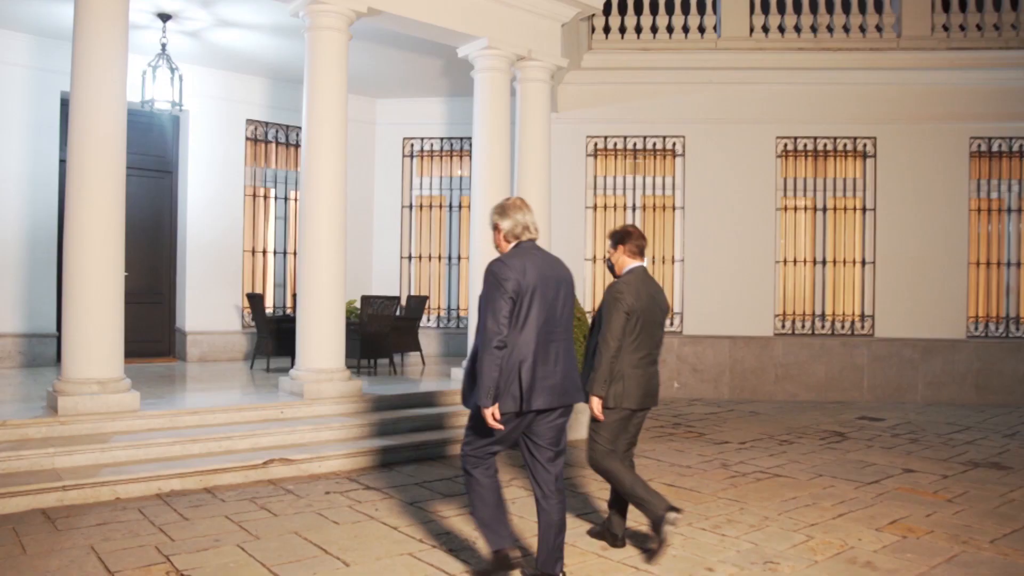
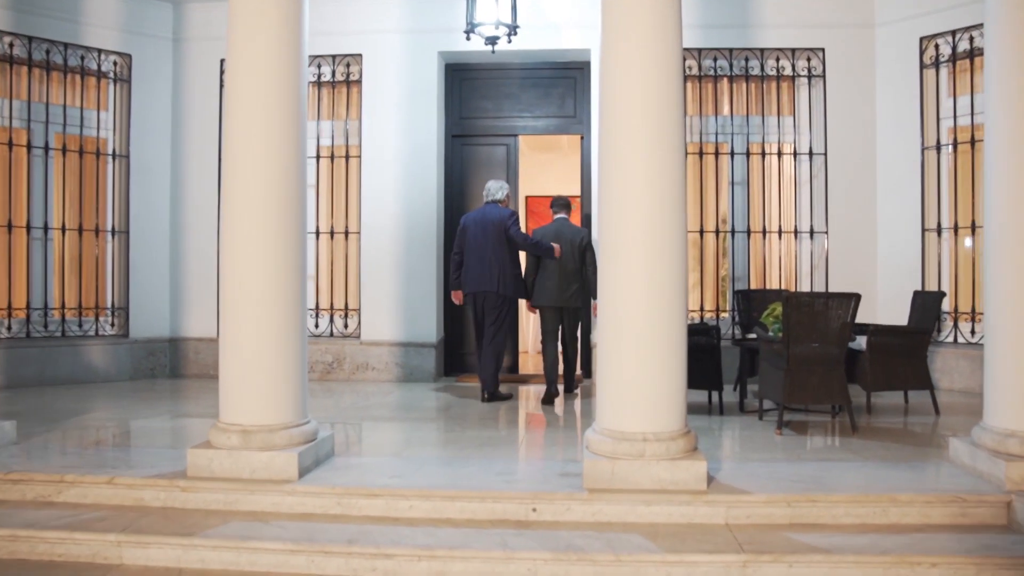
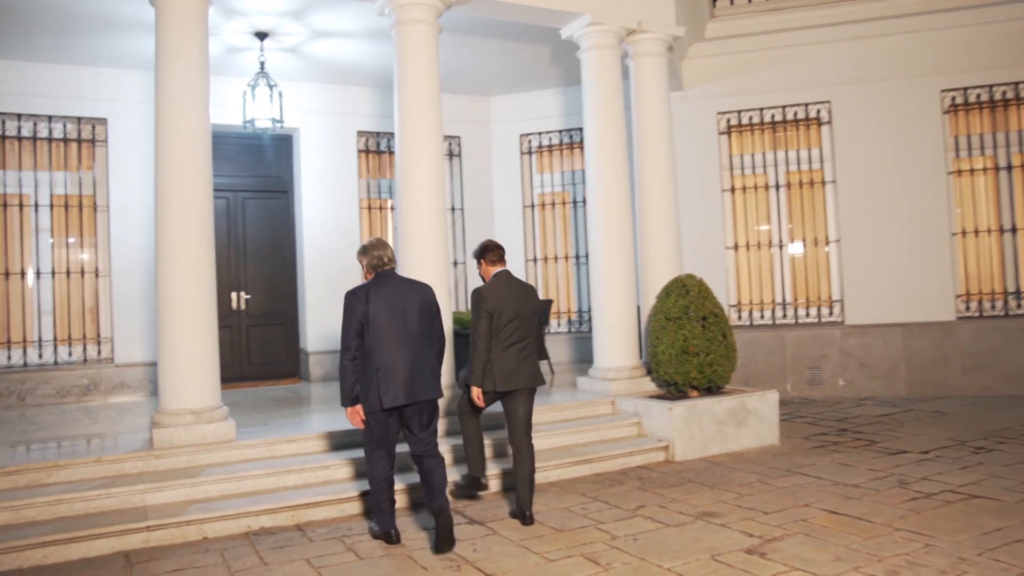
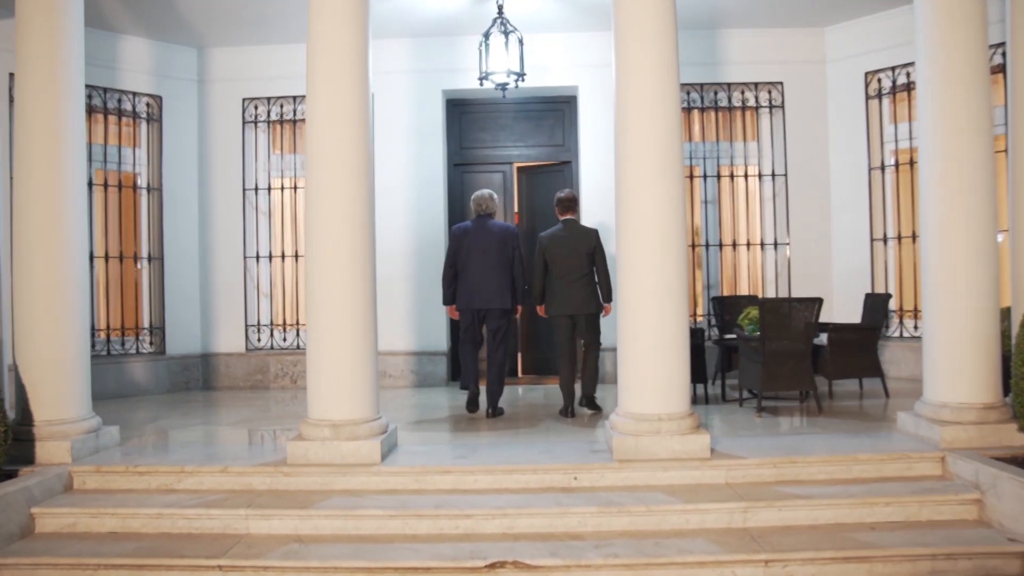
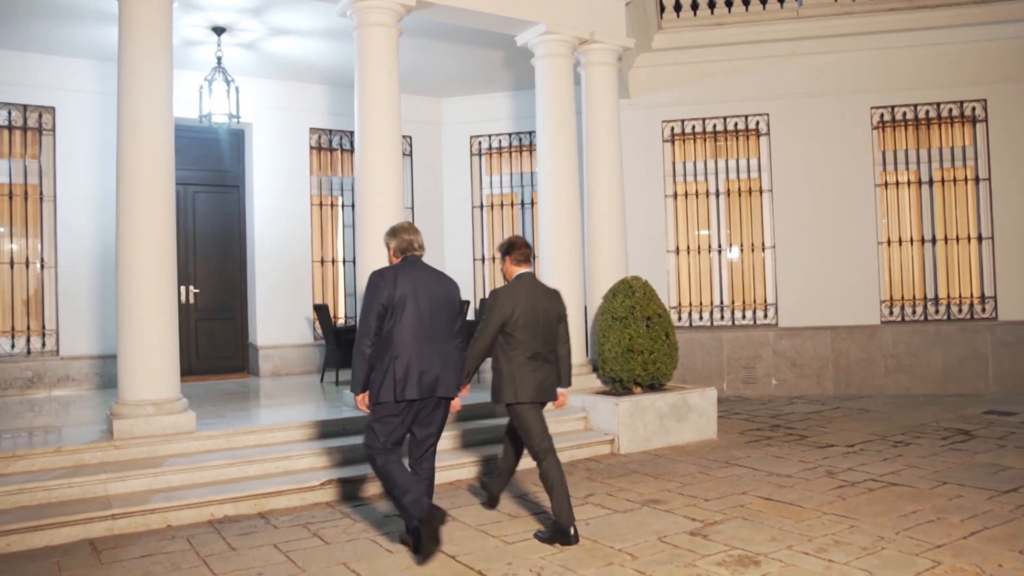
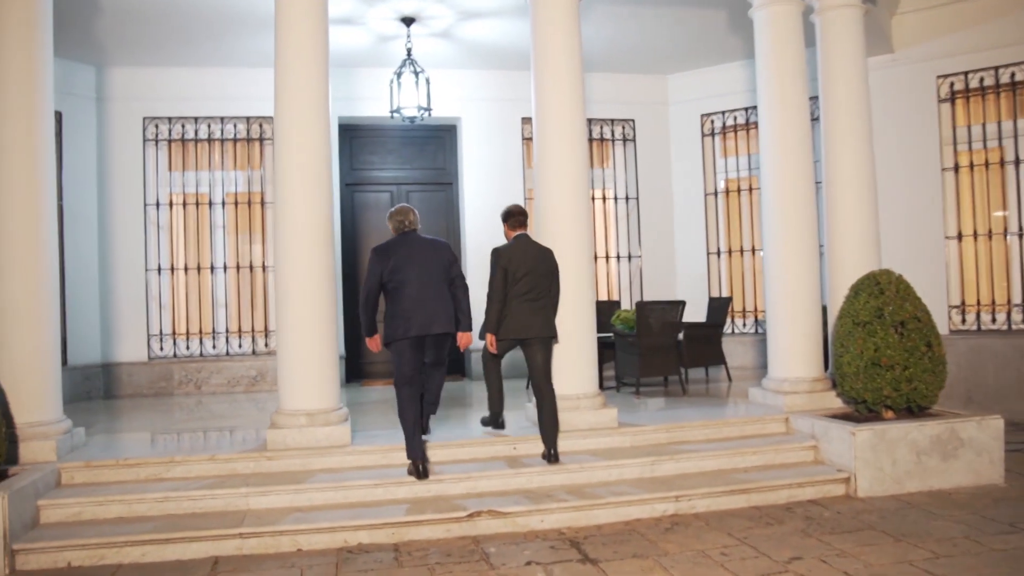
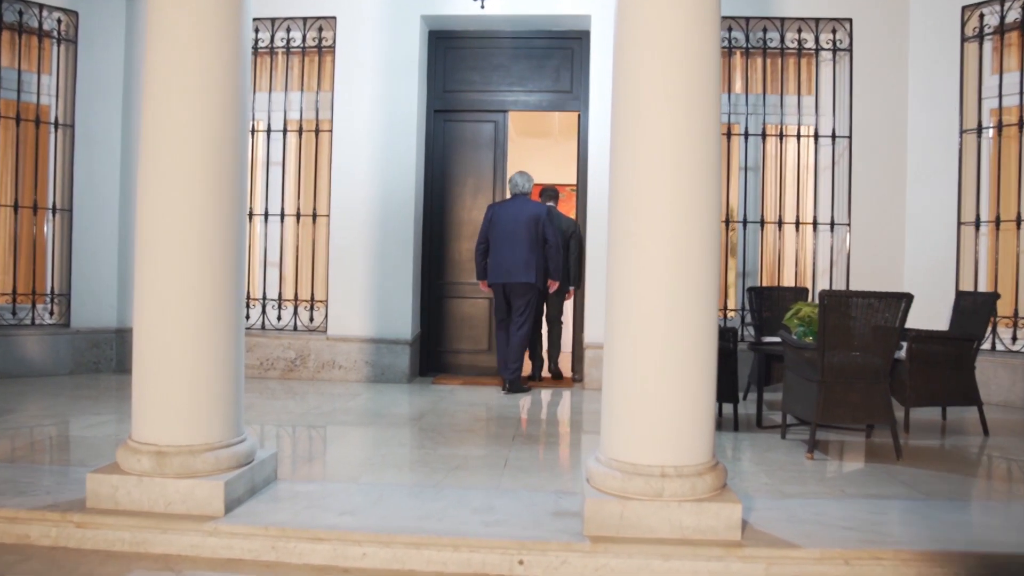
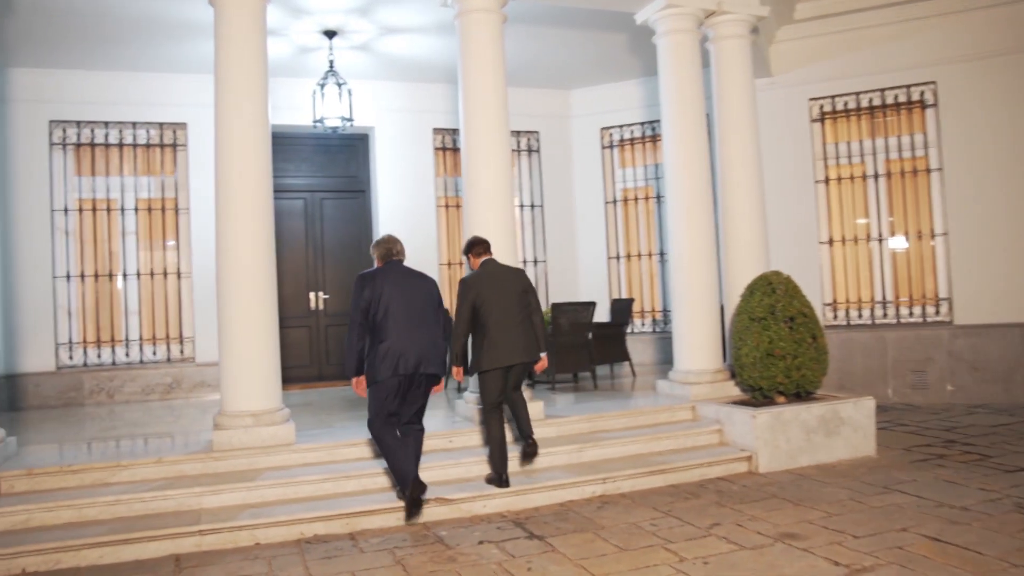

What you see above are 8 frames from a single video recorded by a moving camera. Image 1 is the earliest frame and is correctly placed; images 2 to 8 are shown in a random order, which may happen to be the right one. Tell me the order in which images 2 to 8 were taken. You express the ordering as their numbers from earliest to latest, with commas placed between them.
5, 3, 8, 6, 4, 2, 7
